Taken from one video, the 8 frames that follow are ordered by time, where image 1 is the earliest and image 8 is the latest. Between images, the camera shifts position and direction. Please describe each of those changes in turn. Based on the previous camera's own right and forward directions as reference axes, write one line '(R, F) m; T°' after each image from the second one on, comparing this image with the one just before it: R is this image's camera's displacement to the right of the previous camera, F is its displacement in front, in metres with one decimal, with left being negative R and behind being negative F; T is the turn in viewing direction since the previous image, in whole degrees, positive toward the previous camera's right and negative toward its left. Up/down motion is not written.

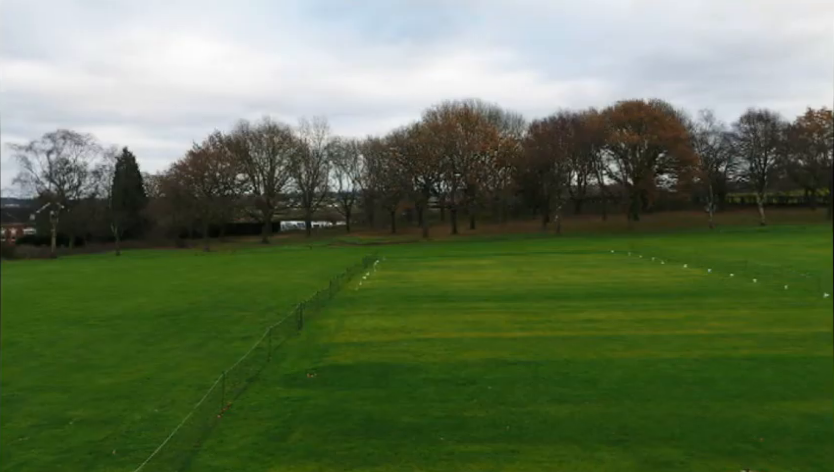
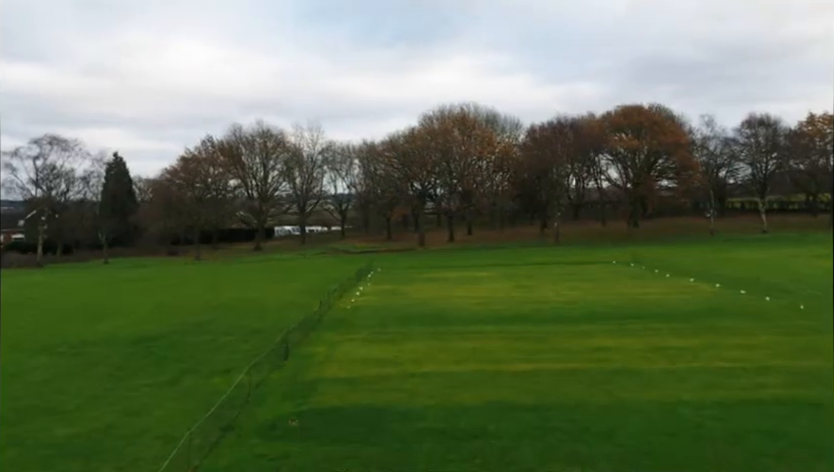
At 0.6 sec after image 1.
(0.0, +0.8) m; 0°
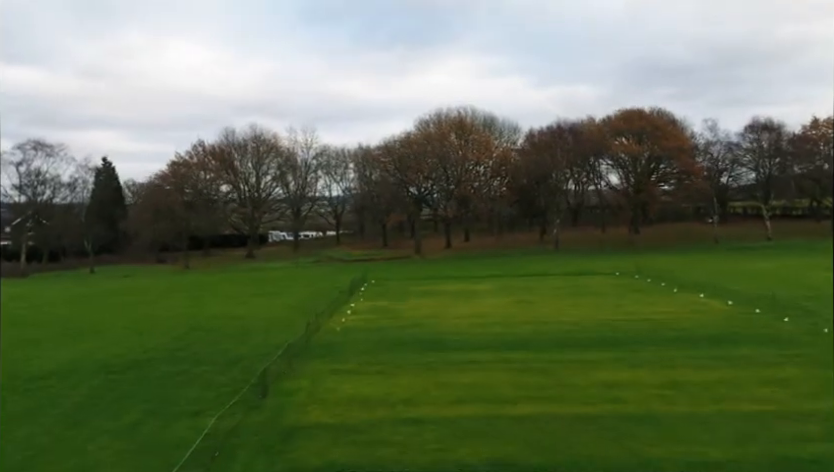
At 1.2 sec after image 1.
(+0.1, +1.1) m; 0°
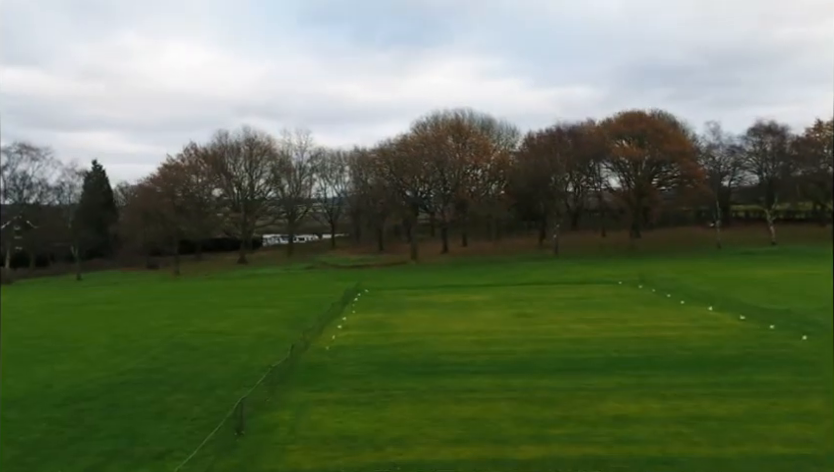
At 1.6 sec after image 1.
(+0.1, +0.9) m; 0°
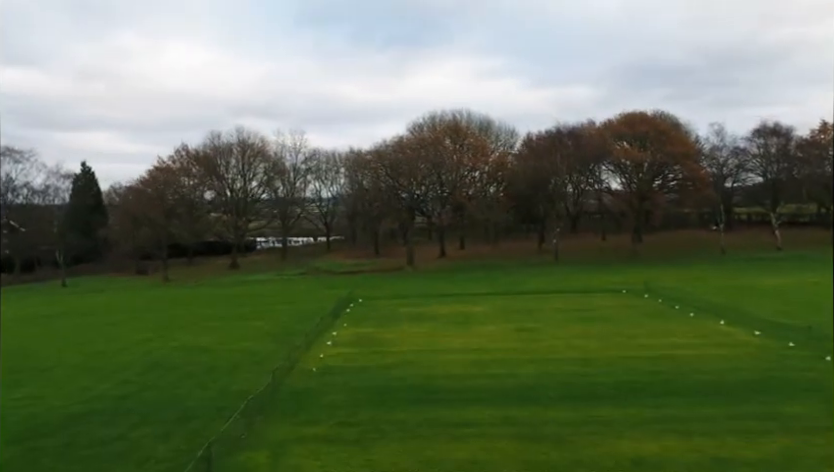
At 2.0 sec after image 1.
(+0.1, +1.0) m; 0°
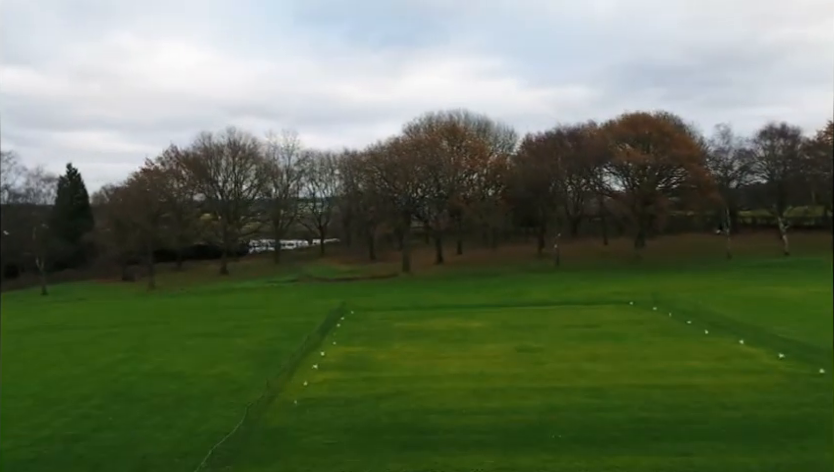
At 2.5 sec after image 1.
(+0.1, +1.3) m; 0°
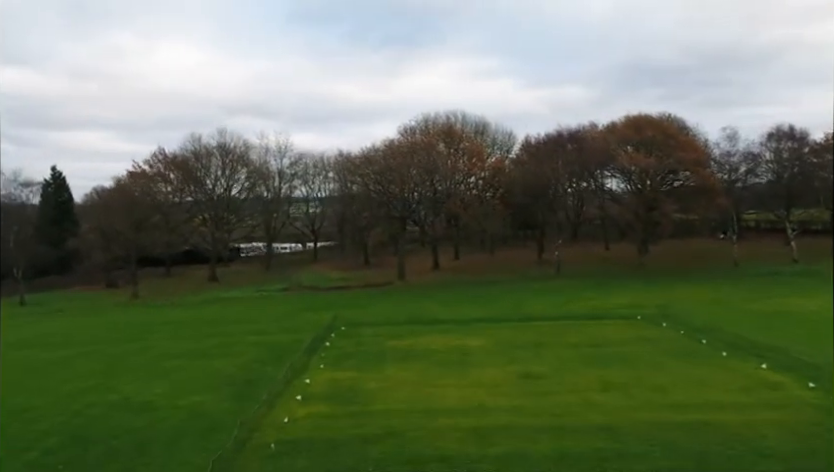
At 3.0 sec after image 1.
(+0.1, +1.4) m; 0°
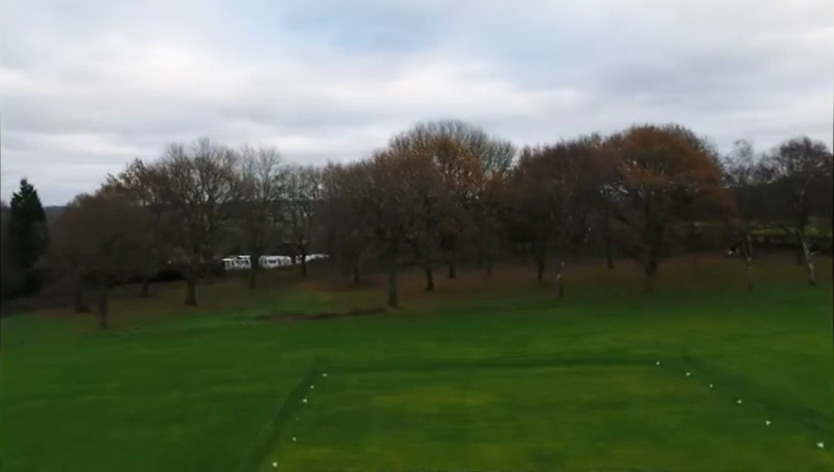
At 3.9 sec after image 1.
(+0.1, +2.4) m; 0°
